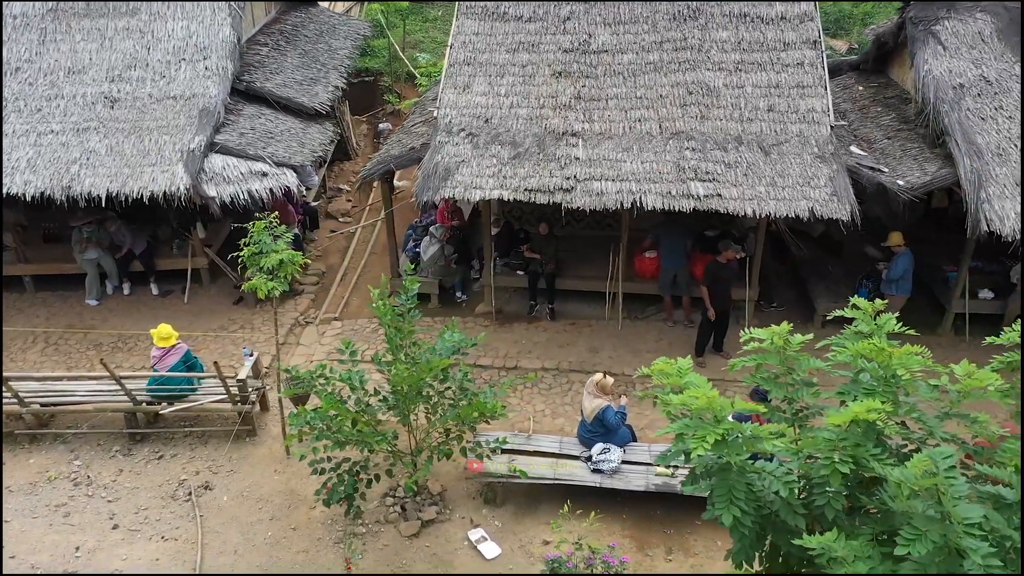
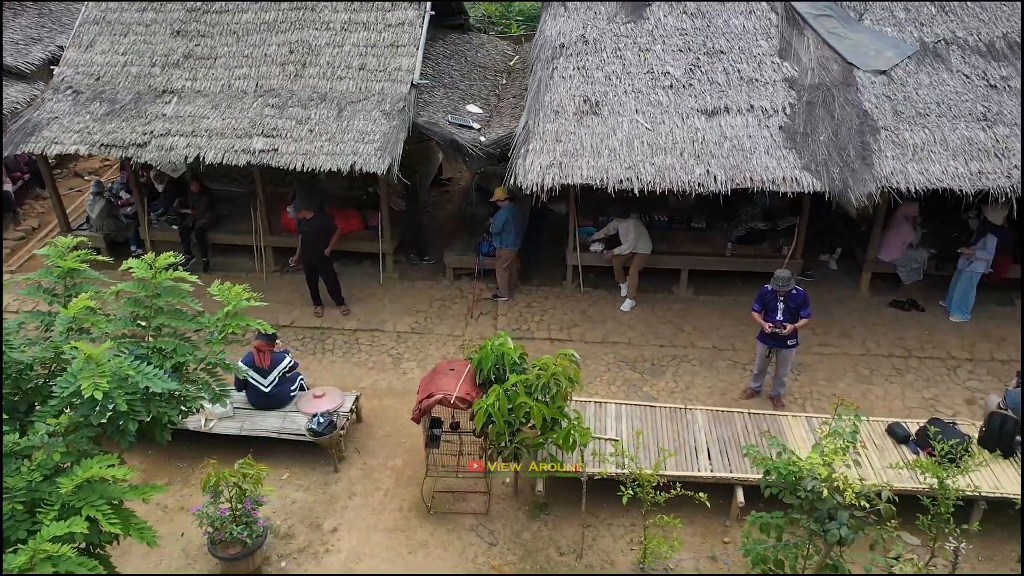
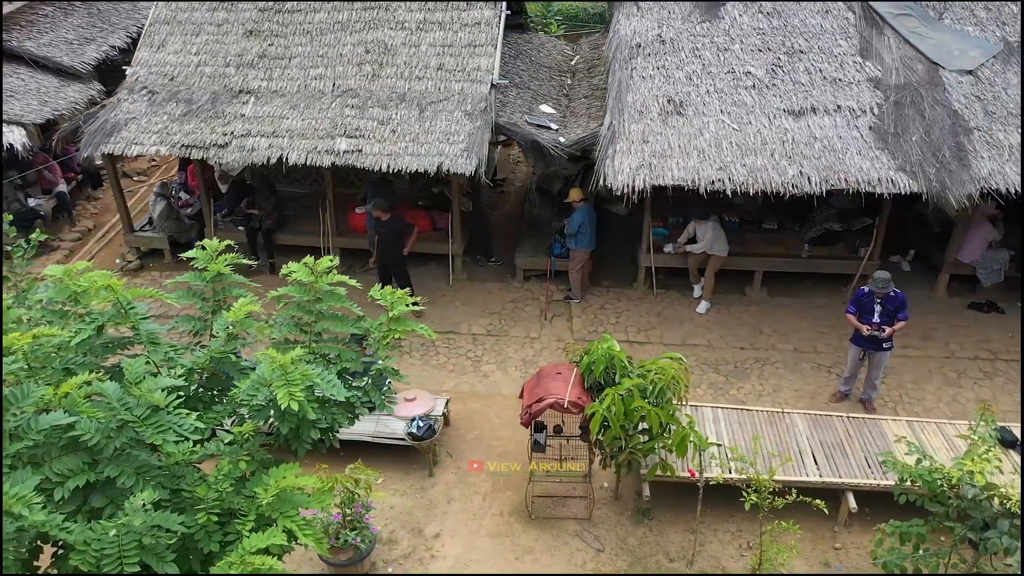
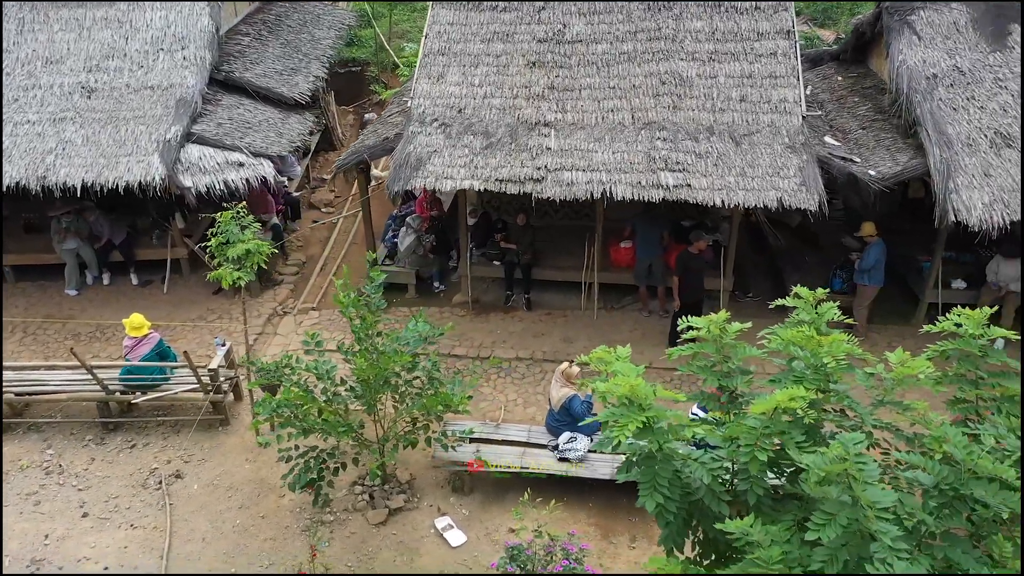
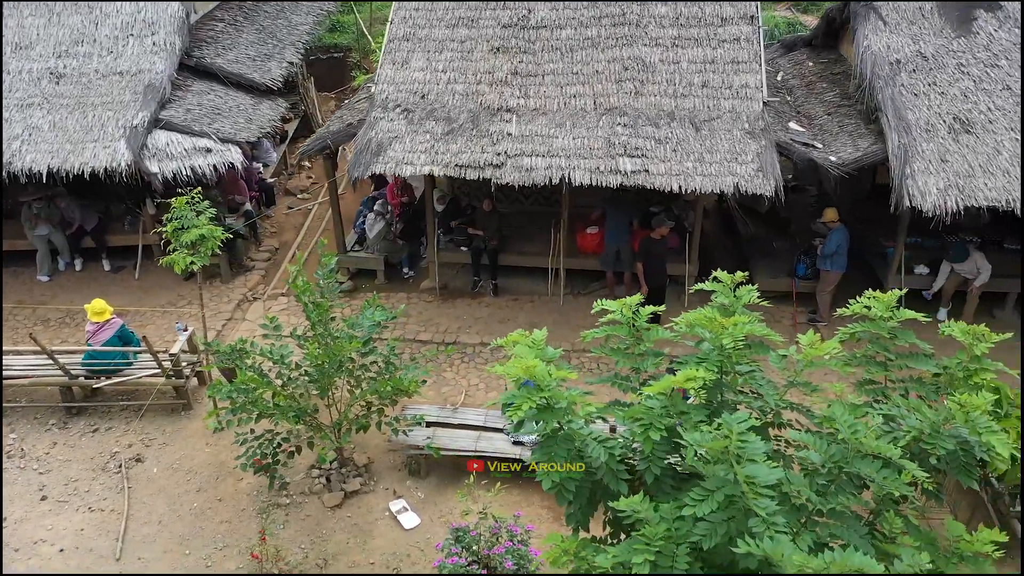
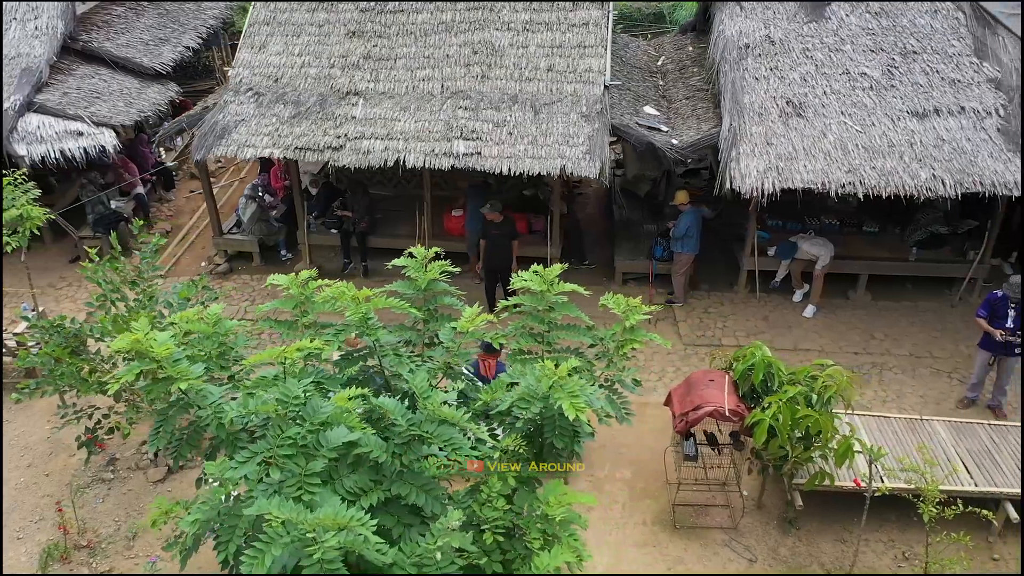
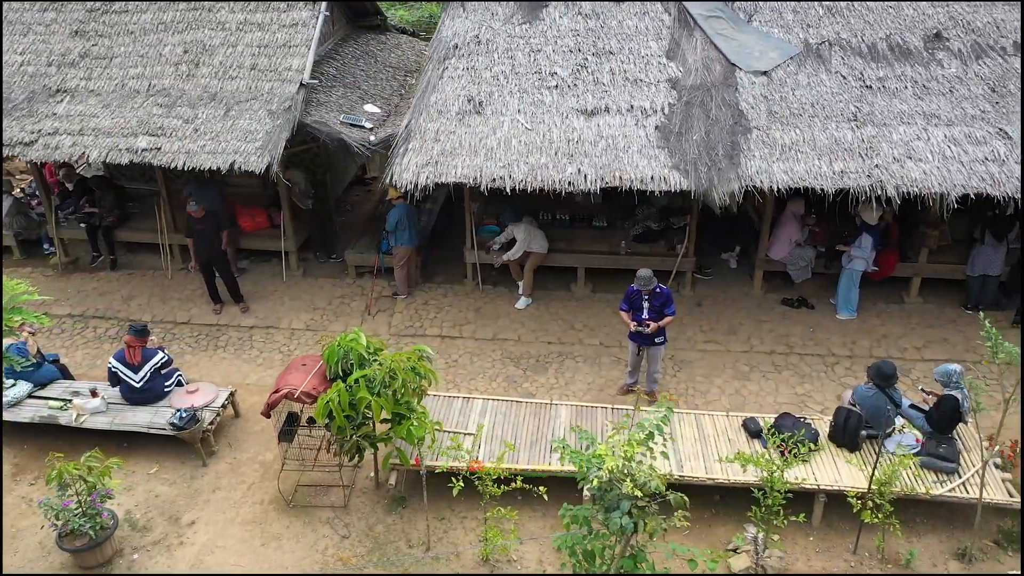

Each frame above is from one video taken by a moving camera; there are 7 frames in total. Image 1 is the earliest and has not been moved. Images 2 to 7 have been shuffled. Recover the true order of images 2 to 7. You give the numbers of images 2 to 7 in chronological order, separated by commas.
4, 5, 6, 3, 2, 7
